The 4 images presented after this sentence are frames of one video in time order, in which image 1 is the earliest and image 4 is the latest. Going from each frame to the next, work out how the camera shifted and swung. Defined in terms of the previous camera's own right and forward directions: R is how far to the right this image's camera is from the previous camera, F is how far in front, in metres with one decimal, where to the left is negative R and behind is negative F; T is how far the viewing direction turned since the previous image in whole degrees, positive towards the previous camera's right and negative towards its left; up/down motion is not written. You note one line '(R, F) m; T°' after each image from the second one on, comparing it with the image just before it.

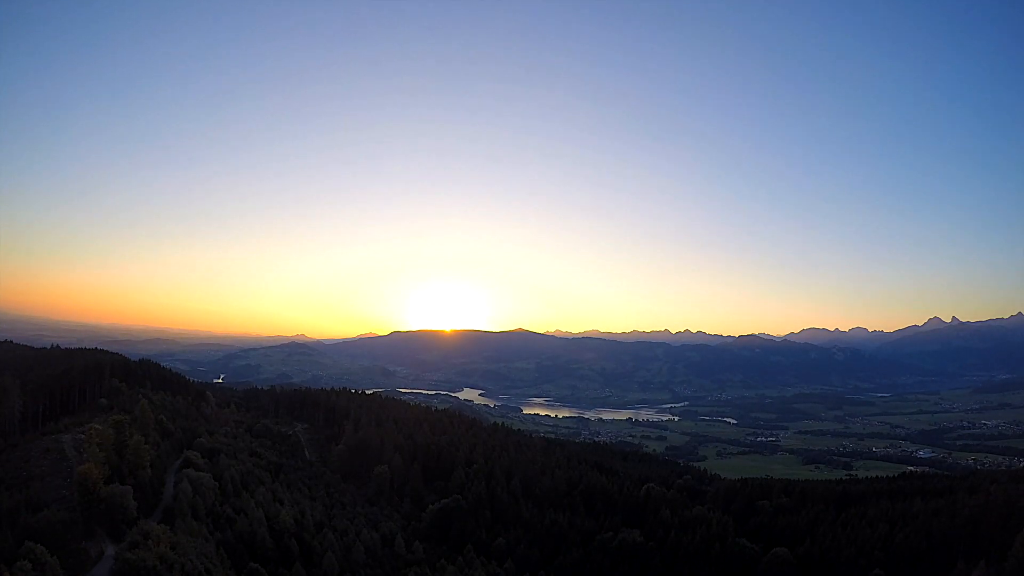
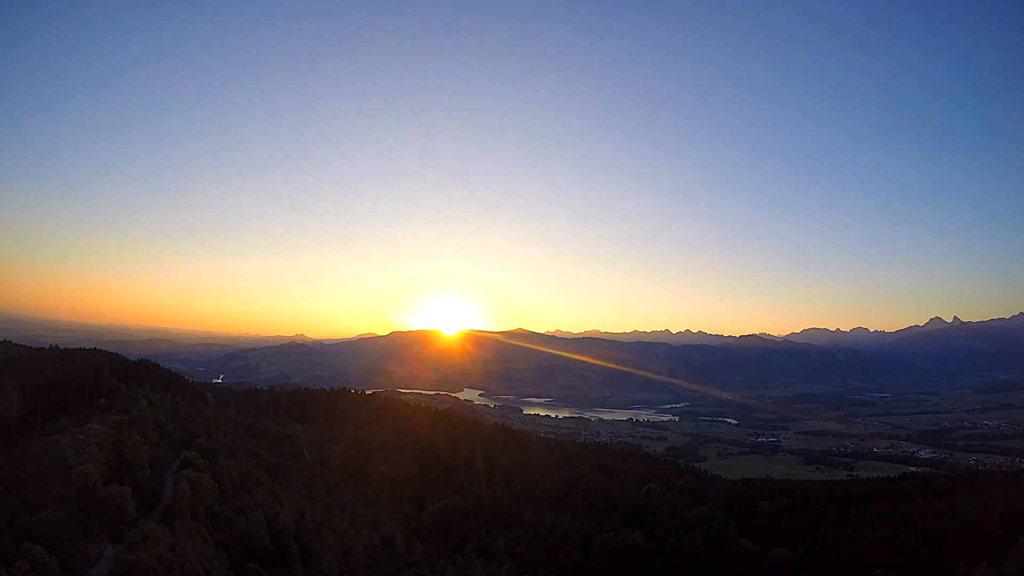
(0.0, +0.2) m; 0°
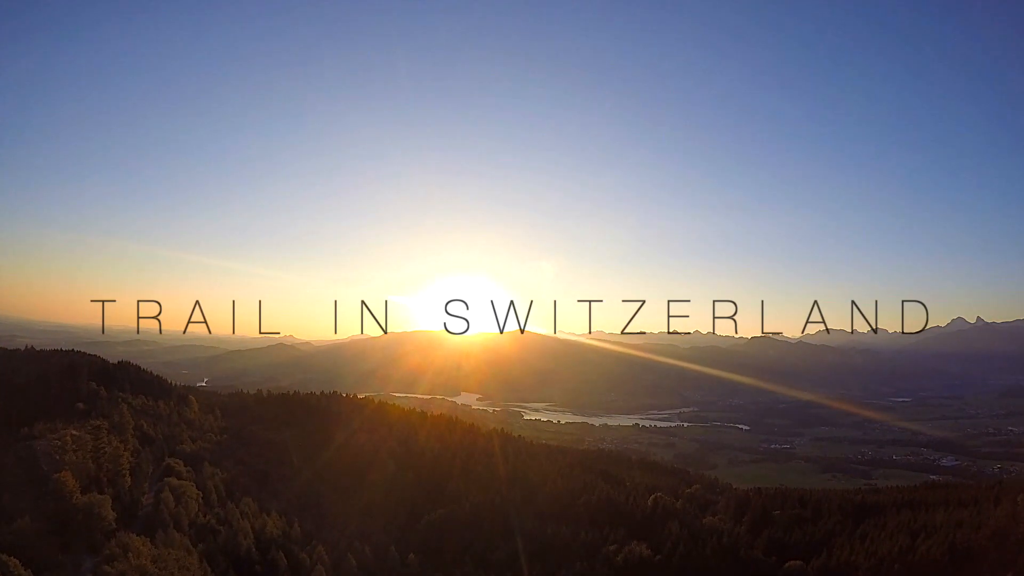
(+0.7, +2.4) m; -1°
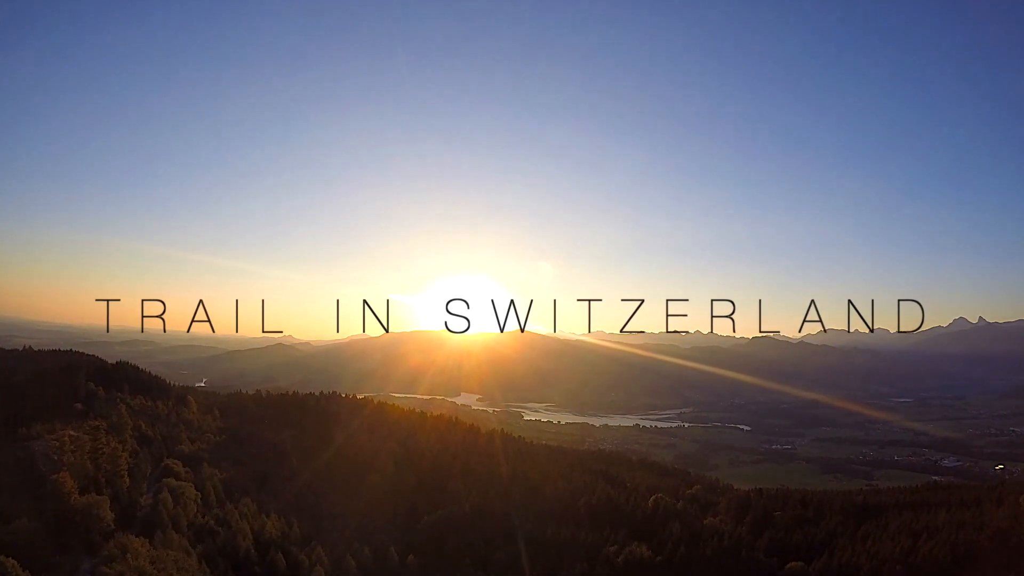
(+0.1, +0.2) m; 0°
